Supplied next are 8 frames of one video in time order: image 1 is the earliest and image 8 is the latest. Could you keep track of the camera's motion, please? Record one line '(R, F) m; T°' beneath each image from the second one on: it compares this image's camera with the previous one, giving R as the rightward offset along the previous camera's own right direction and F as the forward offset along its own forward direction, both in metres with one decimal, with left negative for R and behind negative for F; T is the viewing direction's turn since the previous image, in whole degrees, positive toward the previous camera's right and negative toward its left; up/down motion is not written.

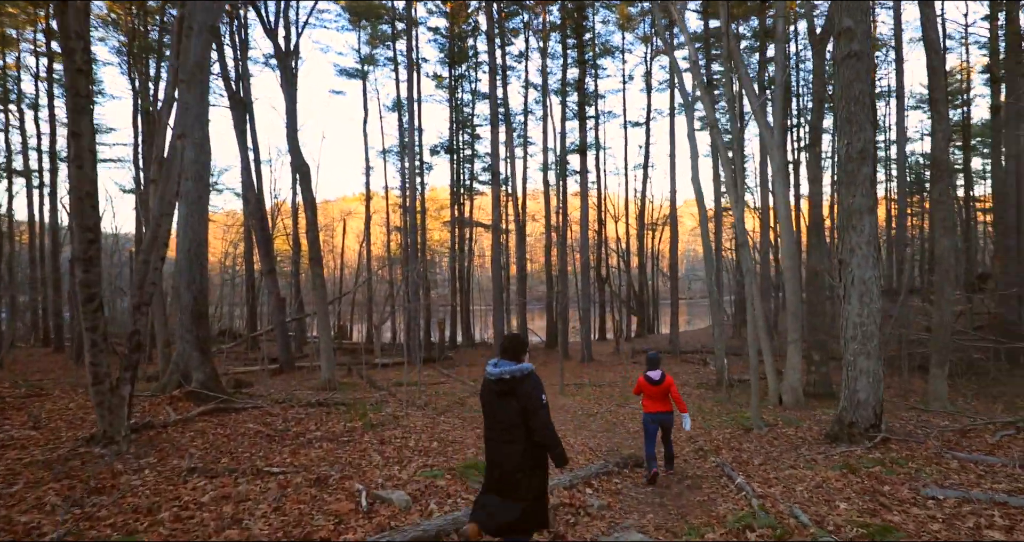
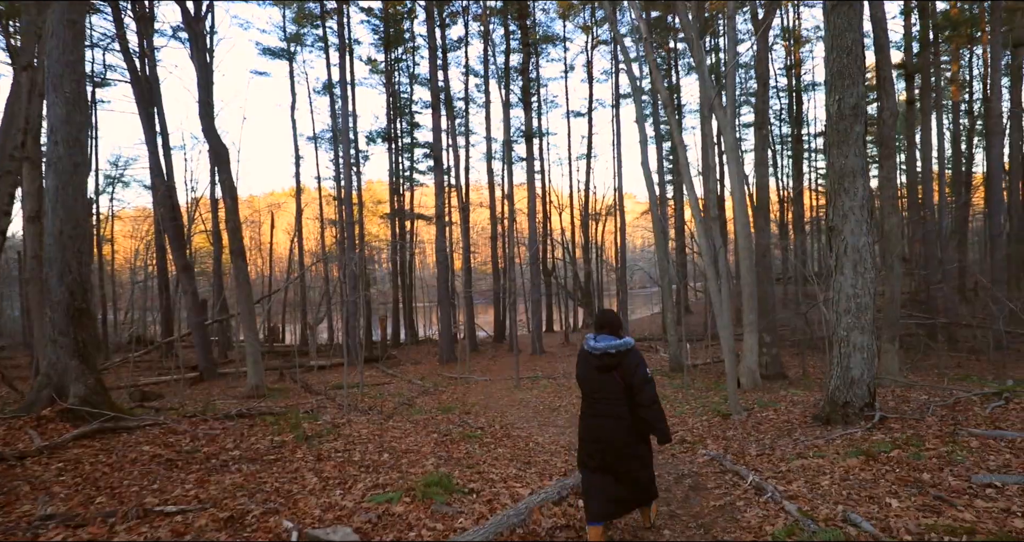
(-0.2, +0.8) m; +7°
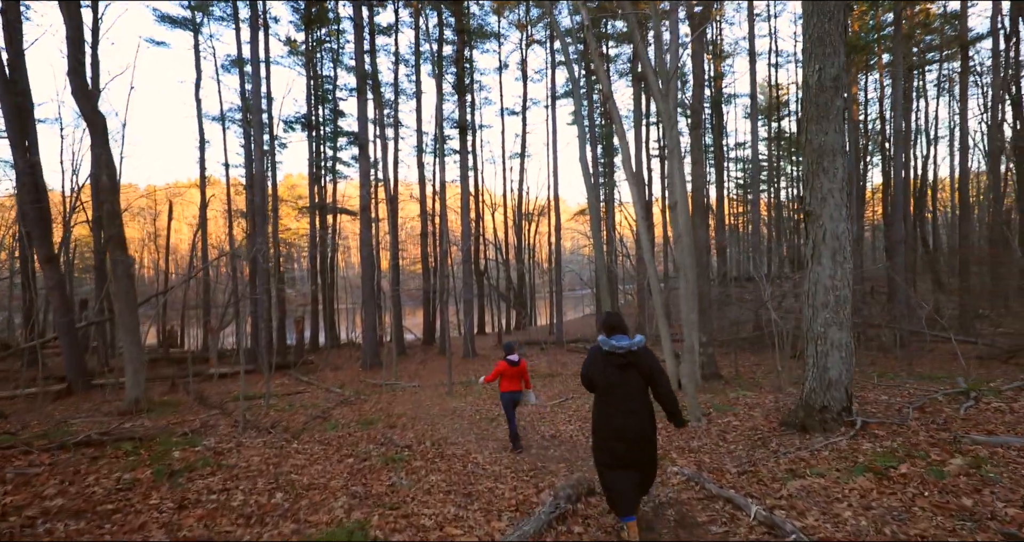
(-0.1, +0.9) m; +8°
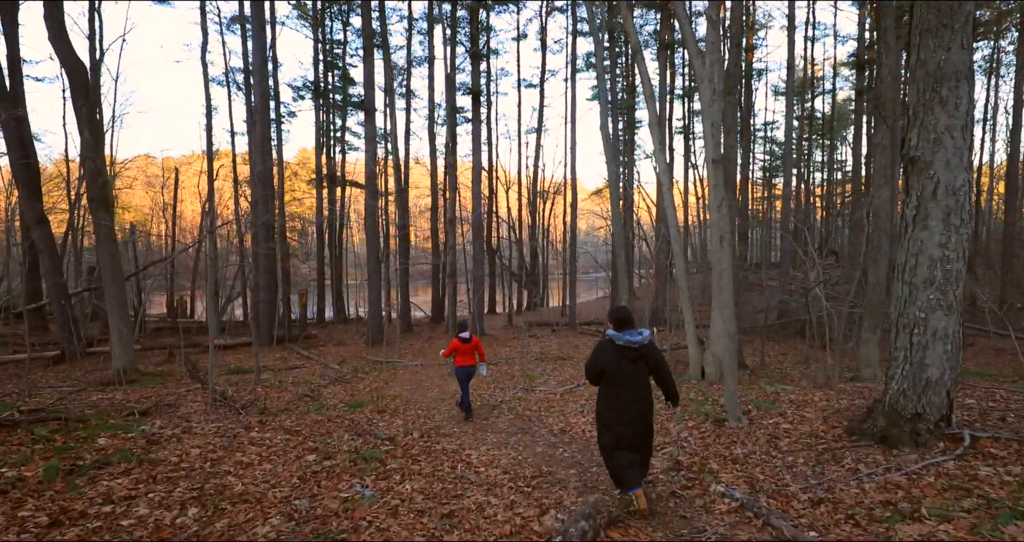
(+0.1, +0.9) m; -2°
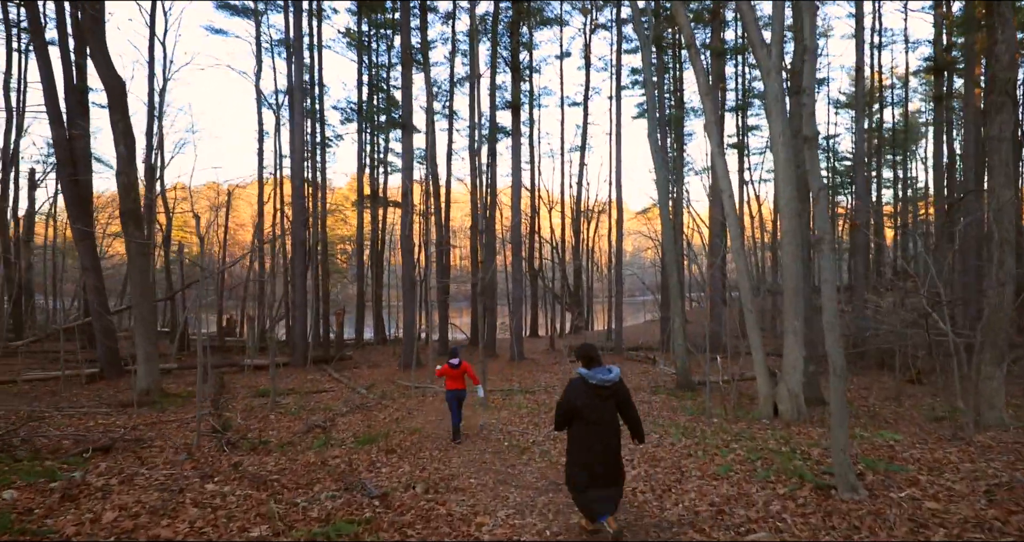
(+0.1, +1.0) m; -5°
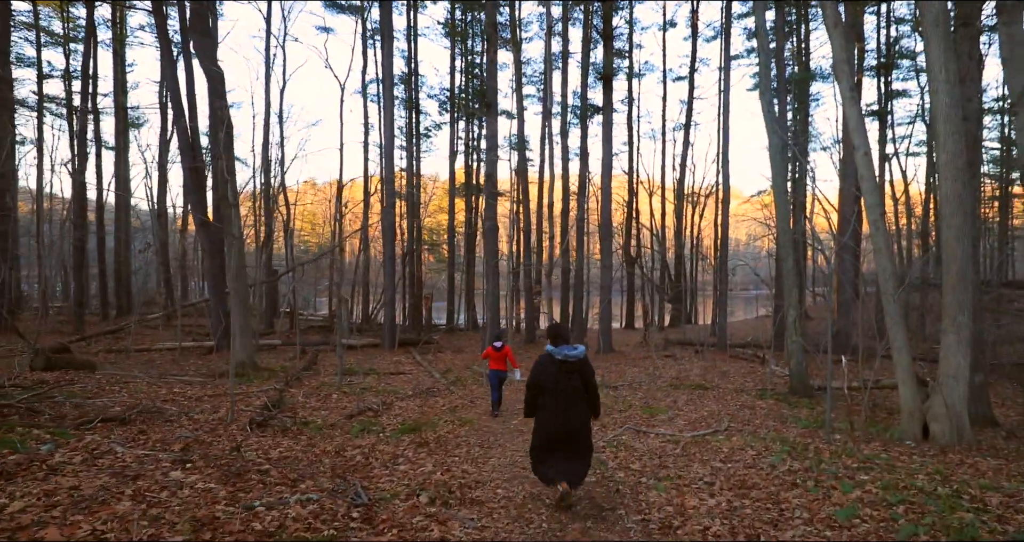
(+0.4, +0.9) m; -12°
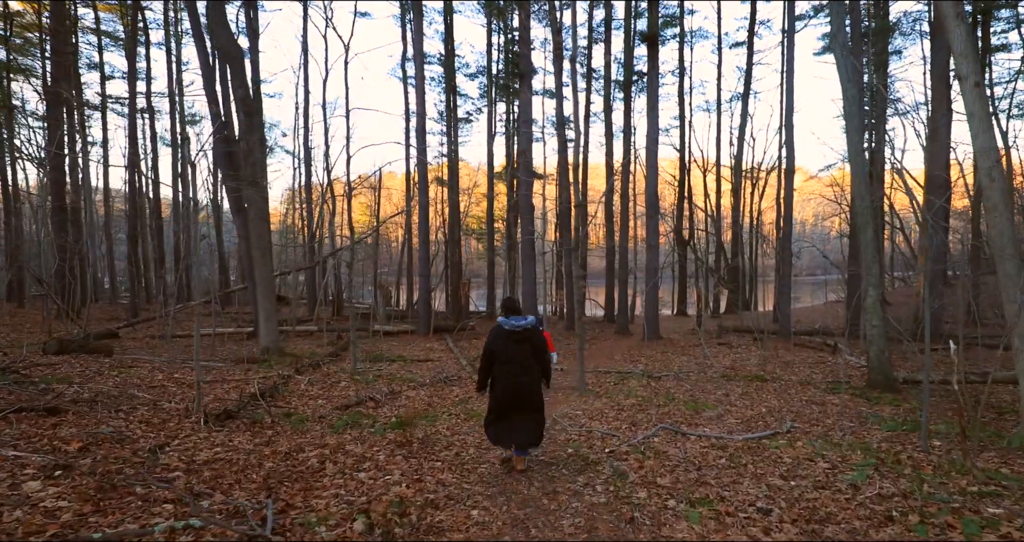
(+0.4, +0.9) m; -6°
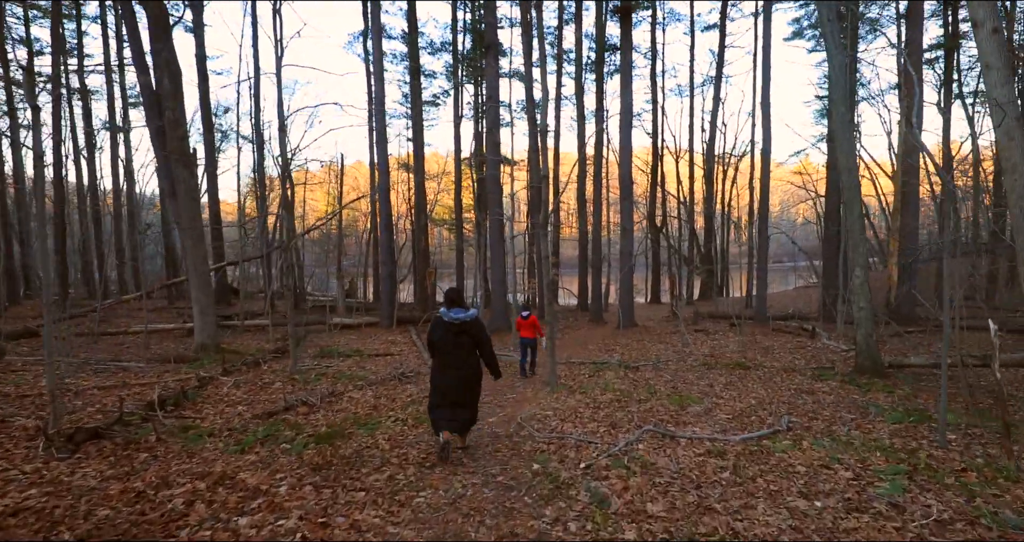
(+0.2, +0.8) m; +3°
